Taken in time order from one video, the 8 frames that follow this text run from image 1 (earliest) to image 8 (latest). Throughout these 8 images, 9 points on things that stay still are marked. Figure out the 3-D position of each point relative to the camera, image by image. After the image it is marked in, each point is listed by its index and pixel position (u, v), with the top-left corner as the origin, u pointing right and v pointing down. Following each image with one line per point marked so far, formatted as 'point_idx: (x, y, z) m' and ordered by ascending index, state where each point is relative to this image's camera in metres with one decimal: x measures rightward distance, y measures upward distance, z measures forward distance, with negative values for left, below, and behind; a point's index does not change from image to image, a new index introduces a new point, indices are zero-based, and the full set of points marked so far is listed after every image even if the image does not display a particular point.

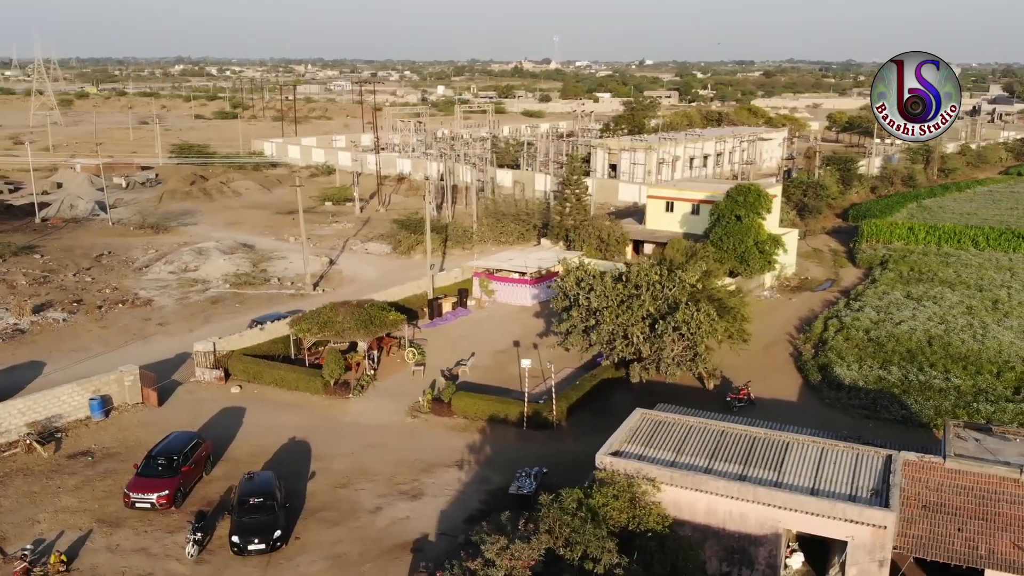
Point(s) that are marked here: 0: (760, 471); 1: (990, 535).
0: (+4.2, -3.1, +16.2) m
1: (+7.4, -3.8, +14.6) m
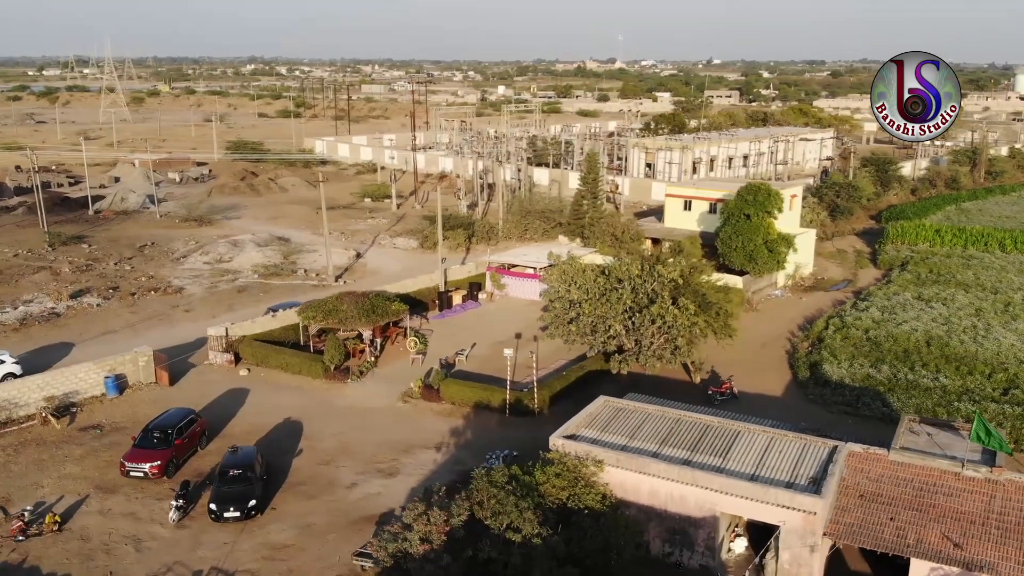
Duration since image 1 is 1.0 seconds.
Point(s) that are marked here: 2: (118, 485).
0: (+3.4, -3.0, +16.8) m
1: (+6.4, -3.8, +15.0) m
2: (-8.0, -4.0, +19.3) m
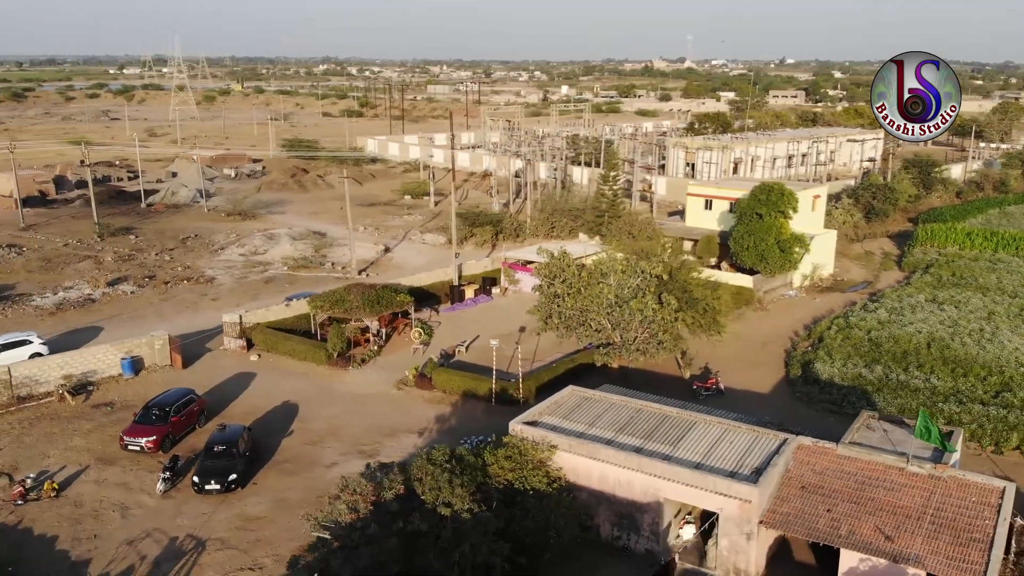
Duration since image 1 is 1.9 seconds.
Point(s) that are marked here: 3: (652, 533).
0: (+2.6, -2.8, +17.3) m
1: (+5.5, -3.7, +15.3) m
2: (-8.5, -3.7, +20.6) m
3: (+2.4, -4.3, +16.6) m
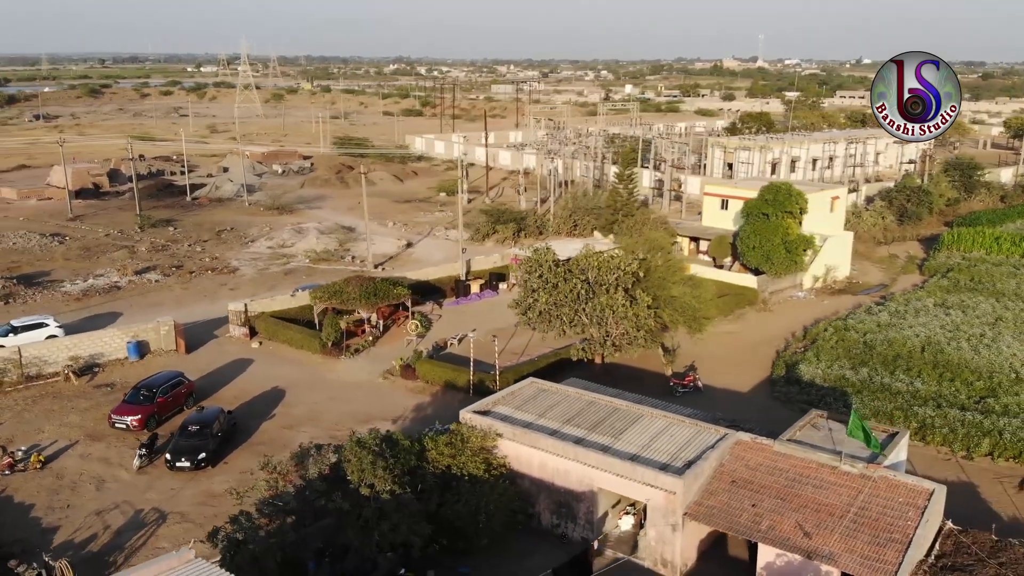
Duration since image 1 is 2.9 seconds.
0: (+1.6, -2.7, +17.6) m
1: (+4.3, -3.7, +15.4) m
2: (-9.3, -3.3, +21.8) m
3: (+1.3, -4.2, +17.0) m
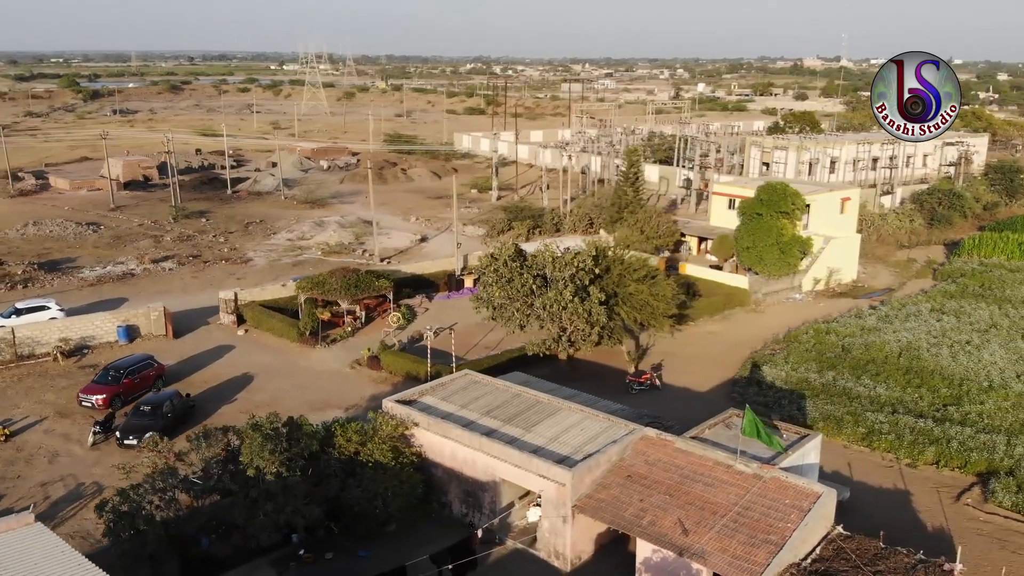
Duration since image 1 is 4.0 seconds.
0: (0.0, -2.6, +17.8) m
1: (+2.5, -3.6, +15.4) m
2: (-10.5, -3.0, +22.9) m
3: (-0.4, -4.0, +17.2) m
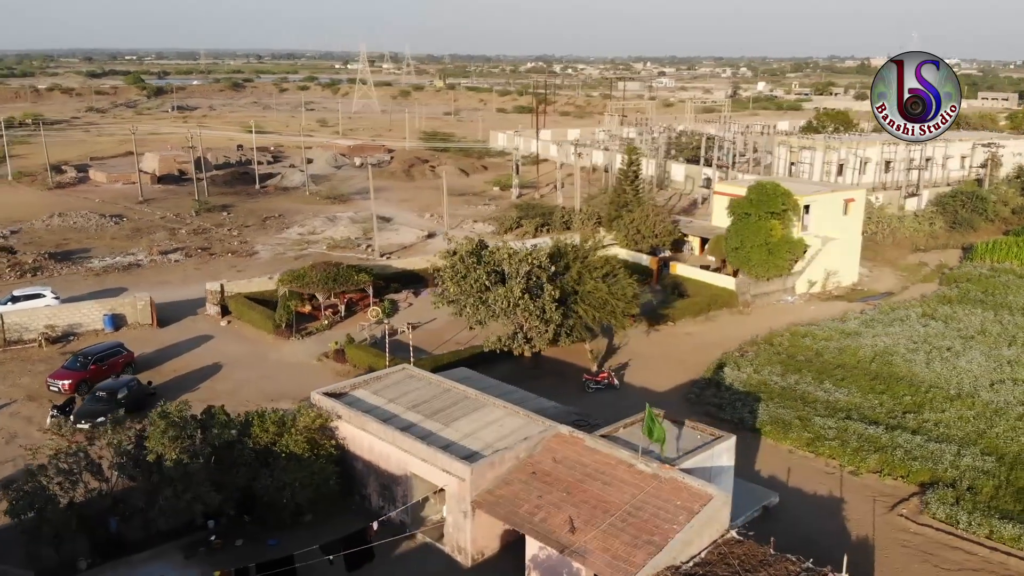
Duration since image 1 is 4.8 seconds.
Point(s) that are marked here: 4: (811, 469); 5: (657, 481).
0: (-1.6, -2.5, +17.9) m
1: (+0.7, -3.5, +15.3) m
2: (-11.7, -2.7, +23.7) m
3: (-2.0, -3.9, +17.3) m
4: (+6.2, -3.7, +19.8) m
5: (+2.4, -3.1, +15.4) m
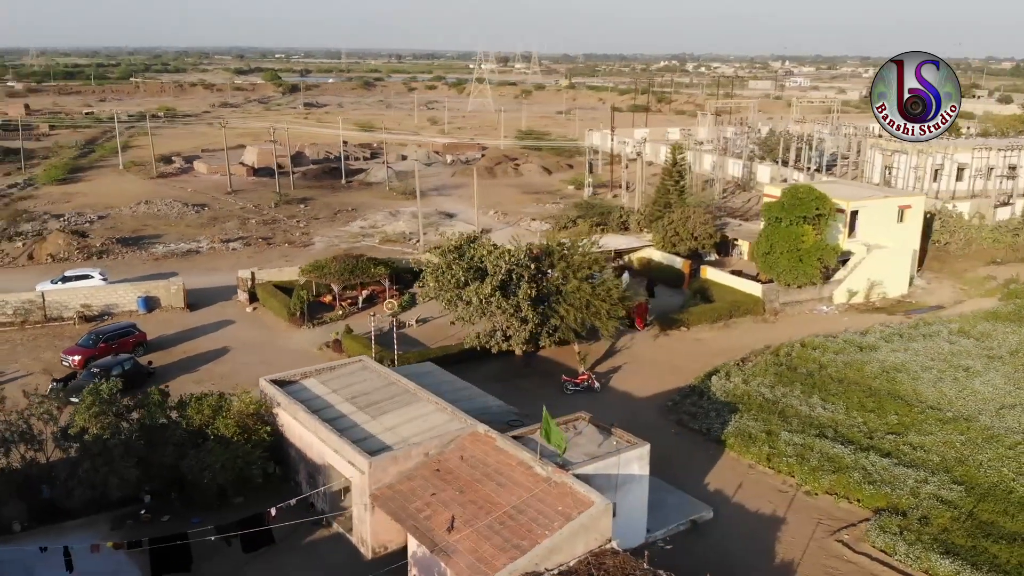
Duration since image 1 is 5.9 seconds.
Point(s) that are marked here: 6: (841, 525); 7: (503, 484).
0: (-2.9, -2.4, +18.1) m
1: (-1.1, -3.5, +15.2) m
2: (-12.1, -2.2, +25.3) m
3: (-3.5, -3.8, +17.6) m
4: (+5.0, -3.9, +18.9) m
5: (+0.6, -3.1, +15.1) m
6: (+6.0, -4.3, +17.5) m
7: (-0.1, -3.2, +15.4) m
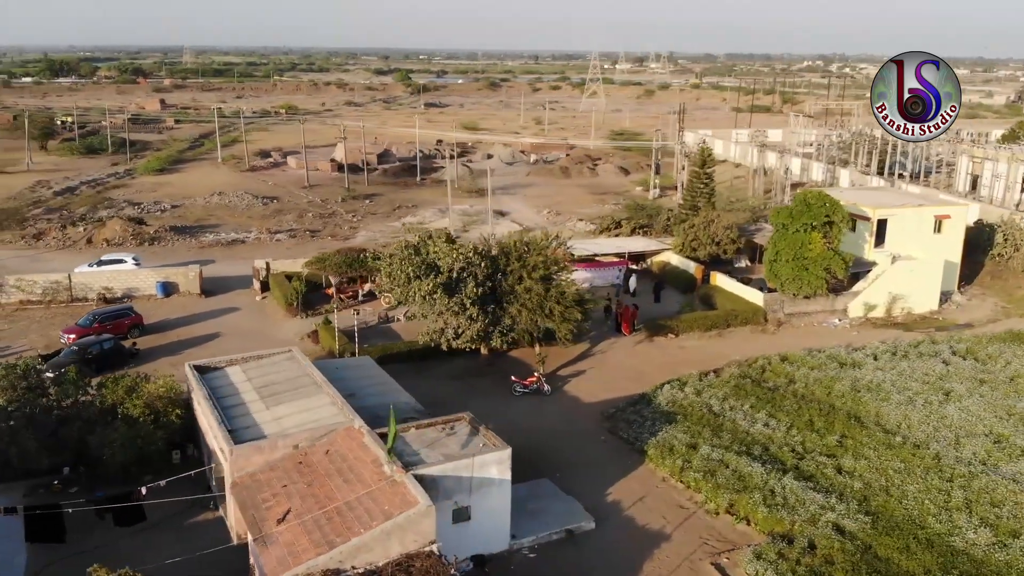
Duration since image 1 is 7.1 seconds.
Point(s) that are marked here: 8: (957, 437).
0: (-4.9, -2.2, +18.5) m
1: (-3.6, -3.4, +15.3) m
2: (-12.9, -1.7, +27.0) m
3: (-5.6, -3.6, +18.1) m
4: (+2.9, -4.0, +18.0) m
5: (-2.0, -3.1, +15.0) m
6: (+3.8, -4.5, +16.5) m
7: (-2.6, -3.1, +15.4) m
8: (+9.3, -3.1, +19.8) m
